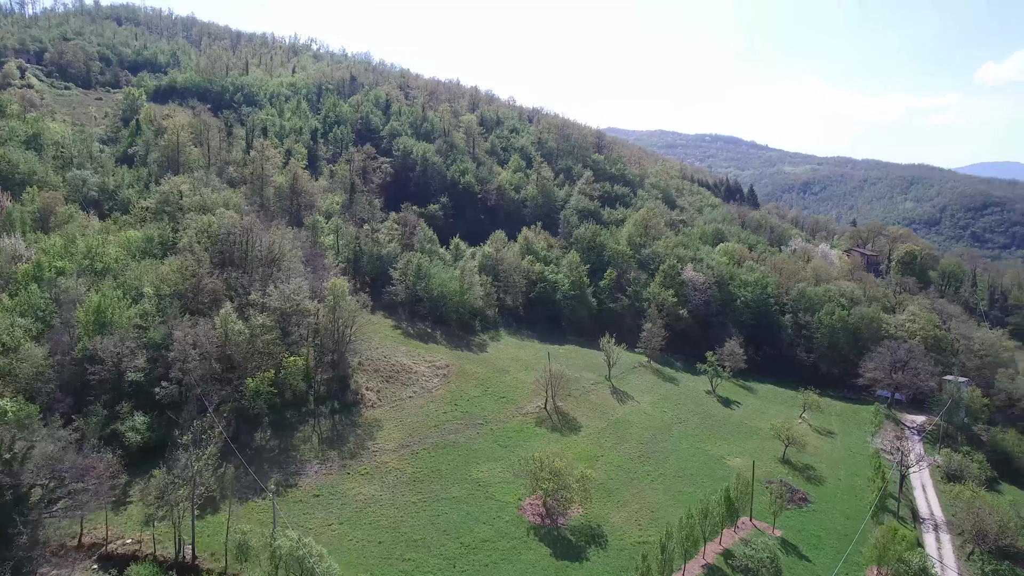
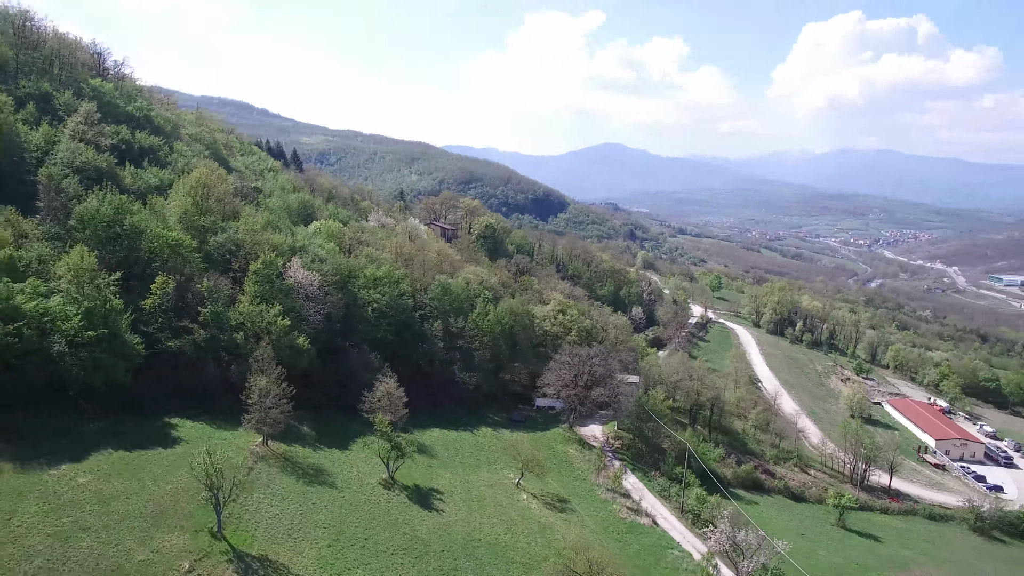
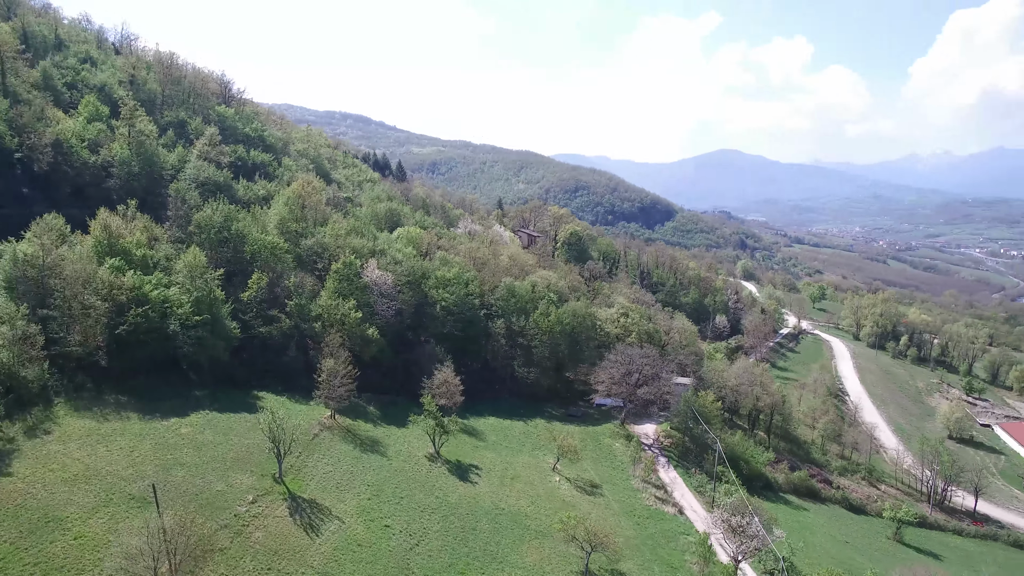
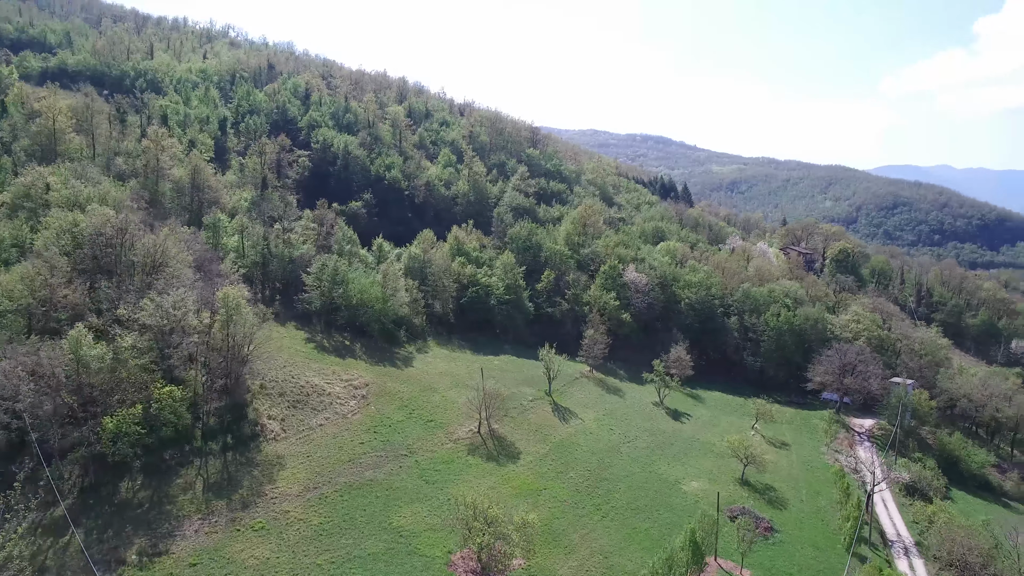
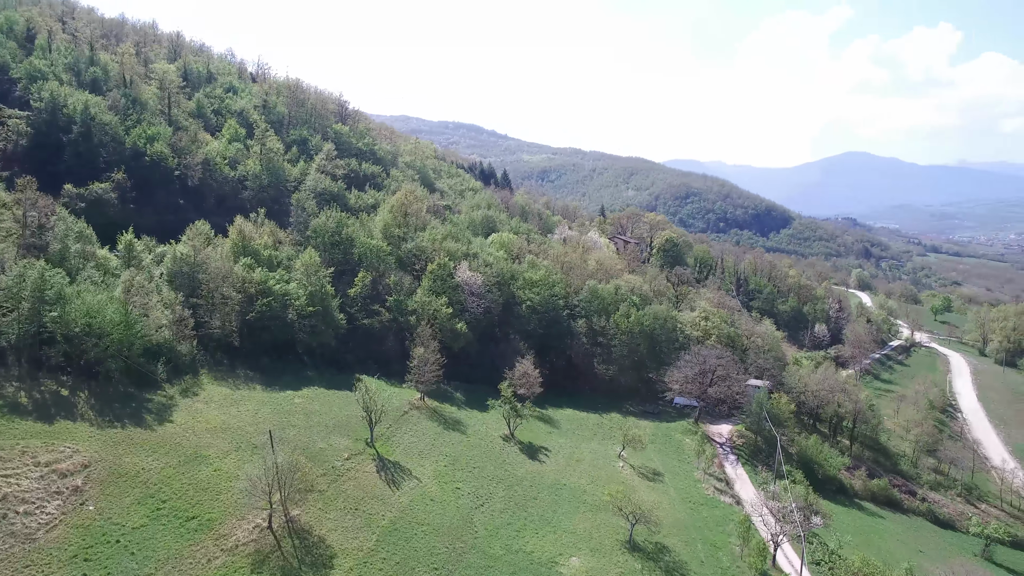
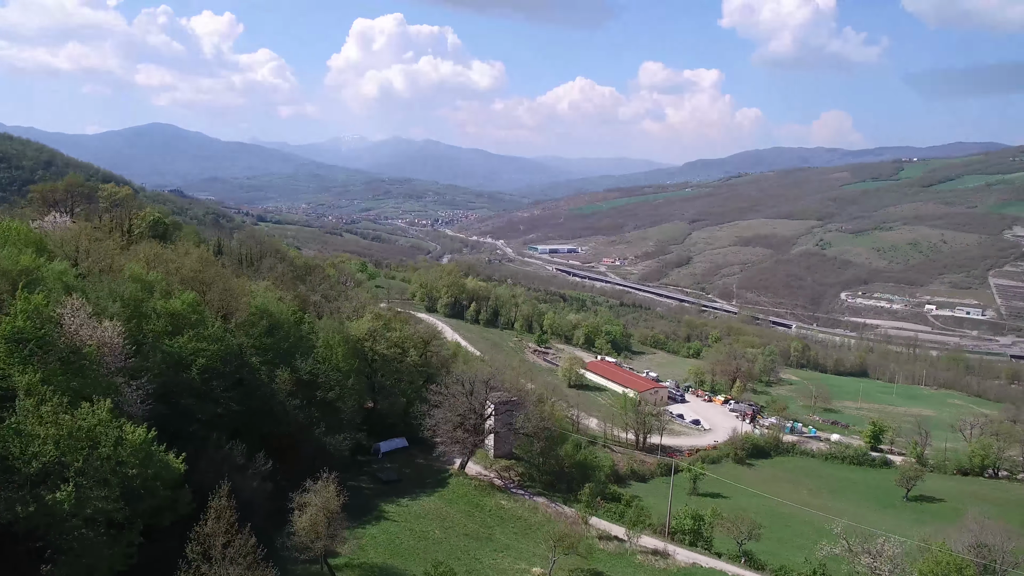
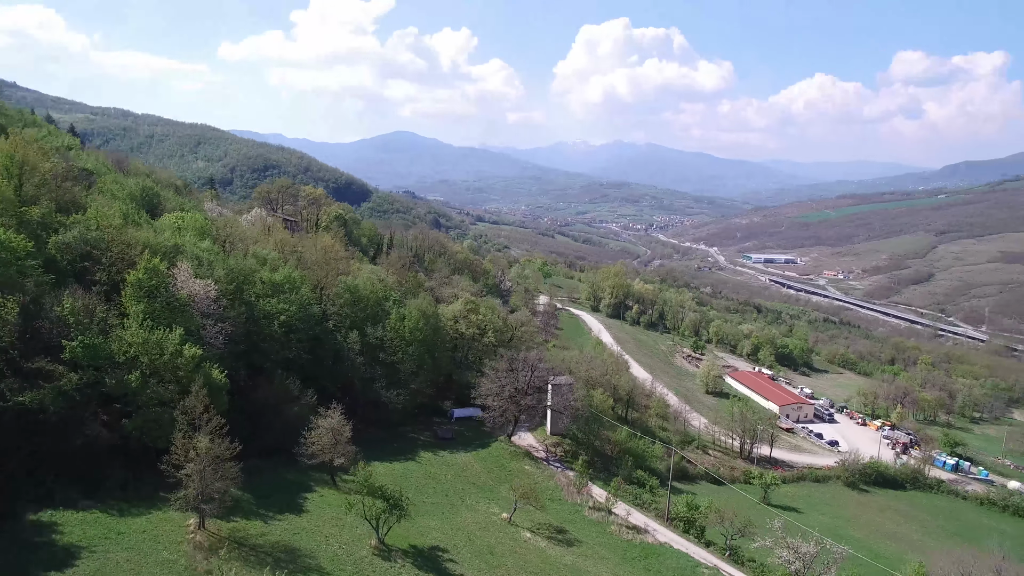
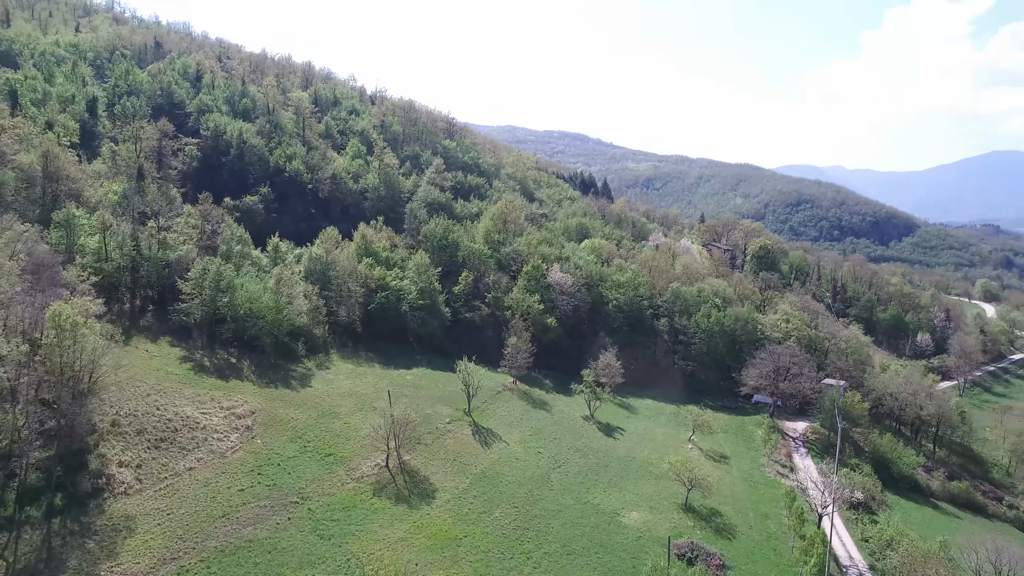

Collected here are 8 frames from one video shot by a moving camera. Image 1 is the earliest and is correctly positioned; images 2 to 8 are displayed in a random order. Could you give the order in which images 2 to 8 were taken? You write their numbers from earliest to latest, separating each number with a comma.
4, 8, 5, 3, 2, 7, 6
